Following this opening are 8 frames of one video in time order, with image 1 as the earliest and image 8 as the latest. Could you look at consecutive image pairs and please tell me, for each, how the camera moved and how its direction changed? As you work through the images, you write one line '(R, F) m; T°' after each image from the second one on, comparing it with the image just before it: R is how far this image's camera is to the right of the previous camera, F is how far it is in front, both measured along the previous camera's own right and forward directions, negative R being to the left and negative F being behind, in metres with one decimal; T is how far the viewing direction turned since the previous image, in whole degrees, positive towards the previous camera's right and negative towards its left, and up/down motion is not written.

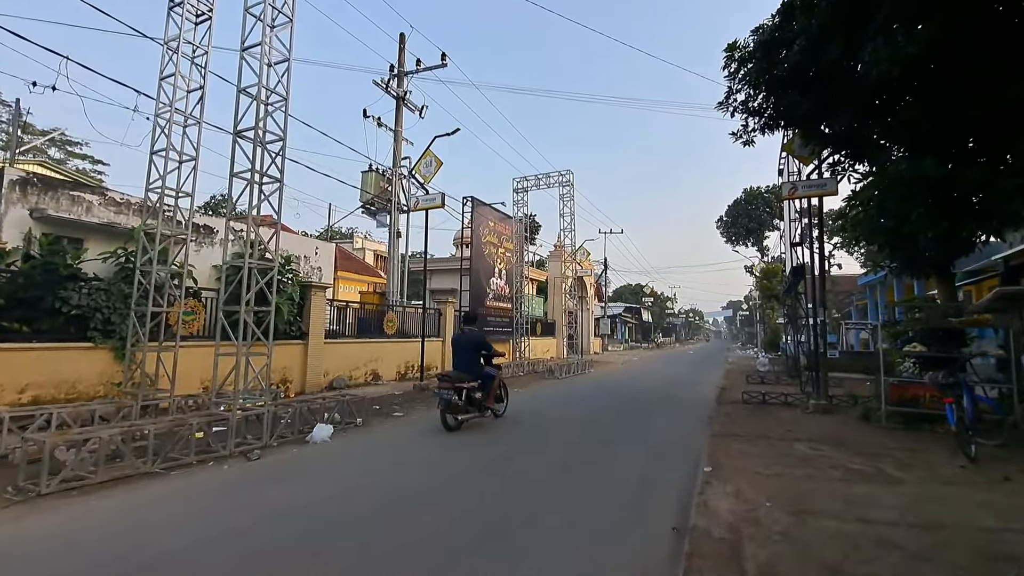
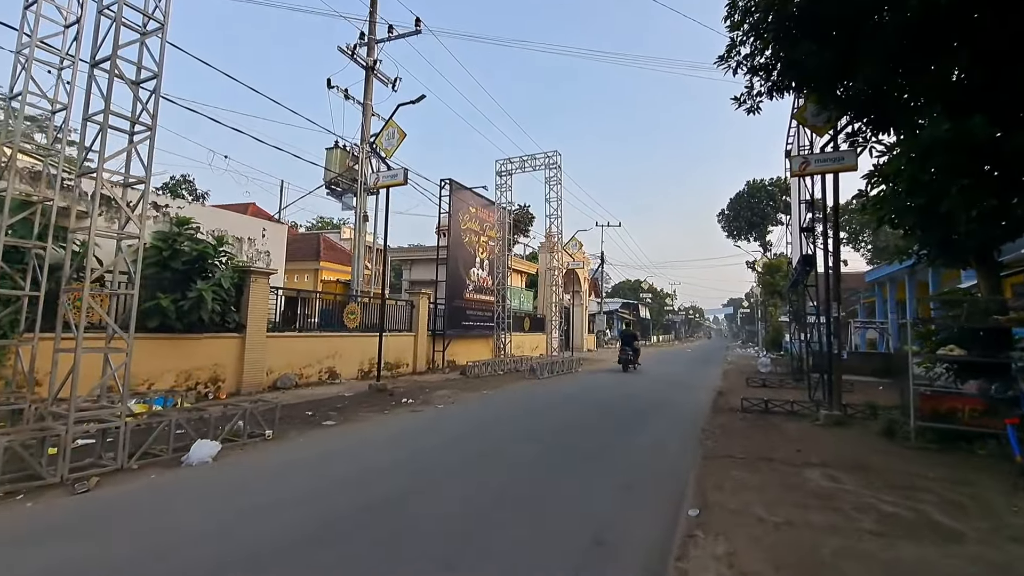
(+0.7, +1.8) m; 0°
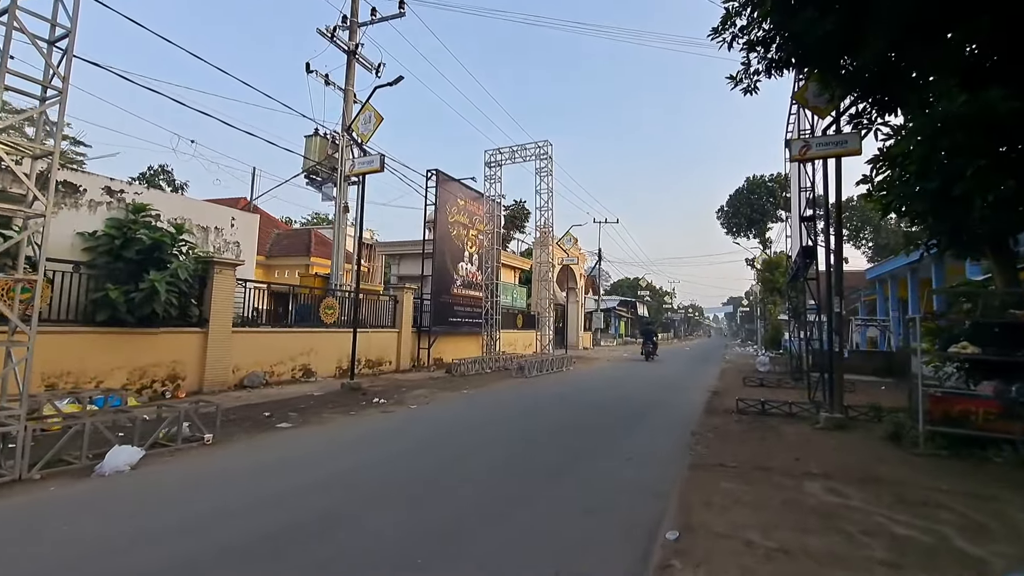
(+0.4, +0.7) m; 0°
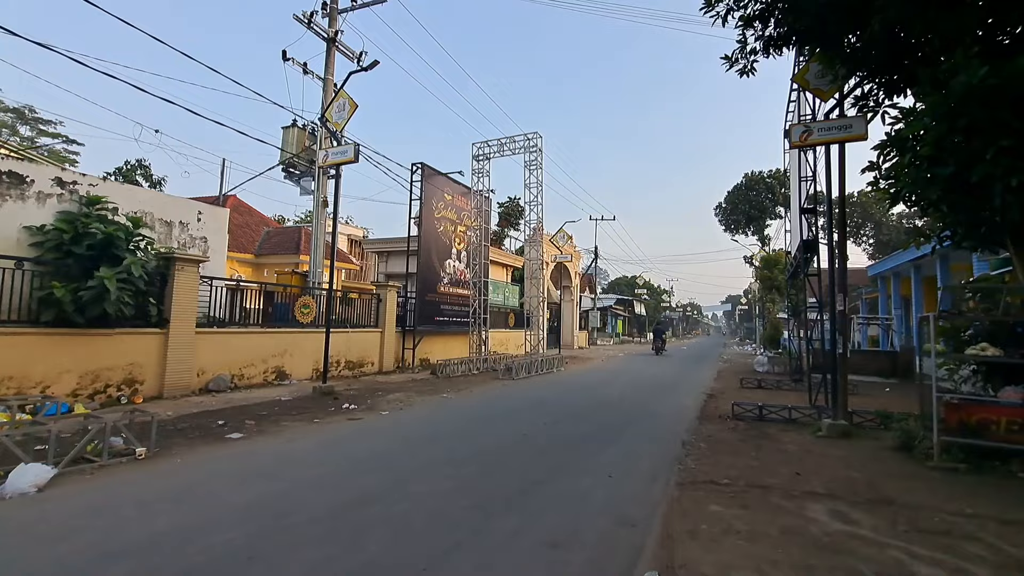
(+0.3, +0.7) m; 0°
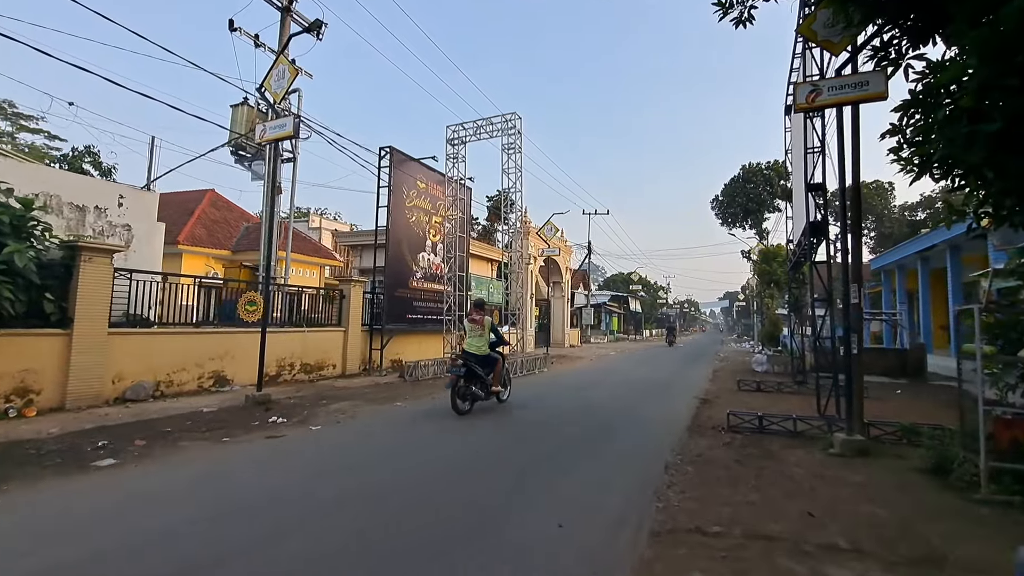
(+0.6, +1.5) m; 0°
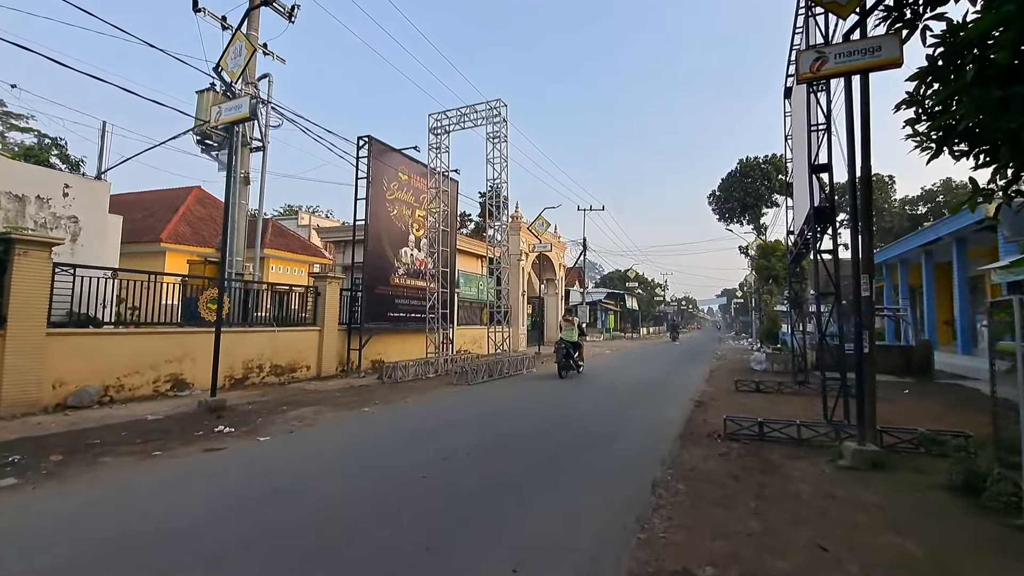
(+0.3, +0.8) m; 0°
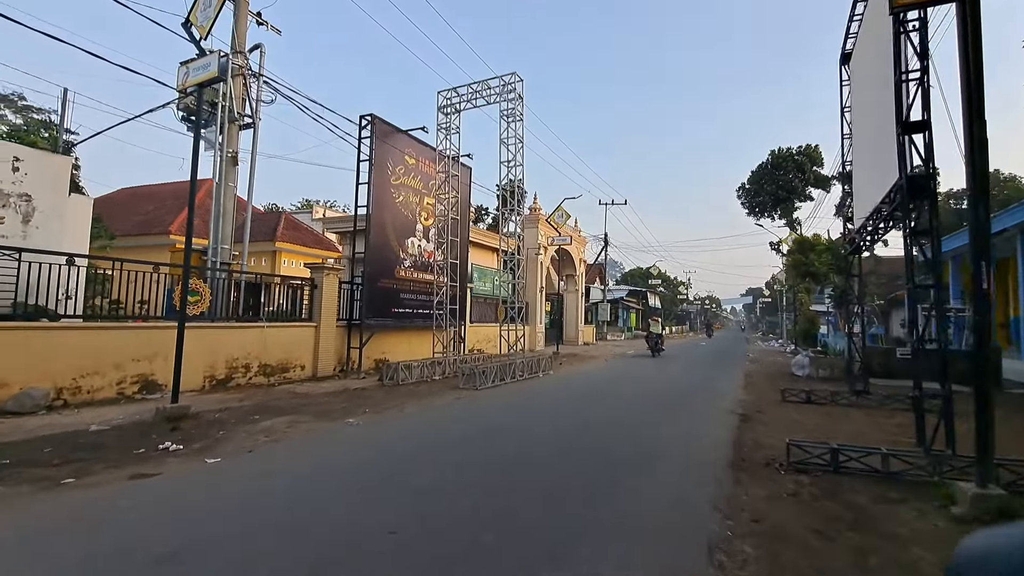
(+0.1, +1.5) m; -2°
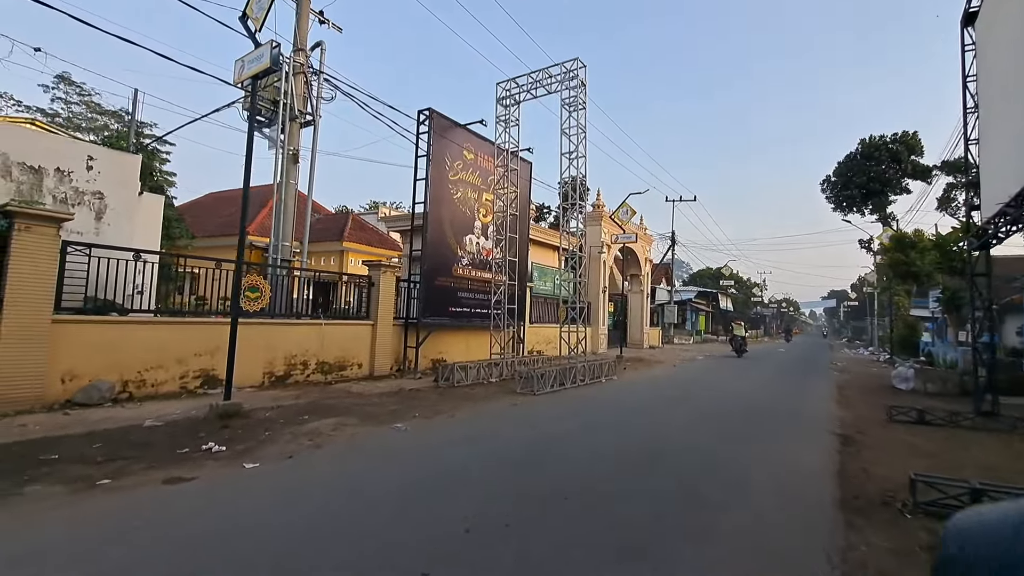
(+0.1, +0.5) m; -6°
